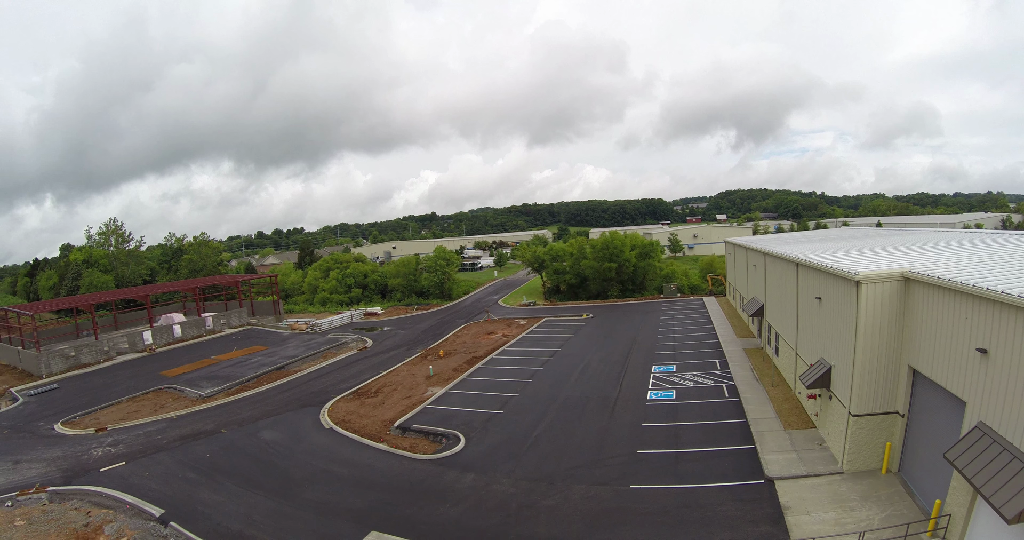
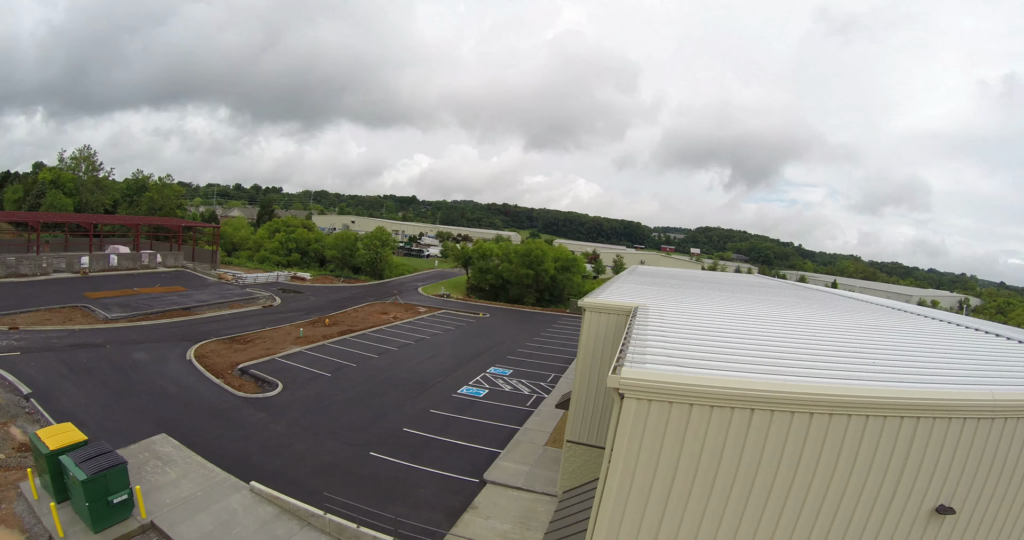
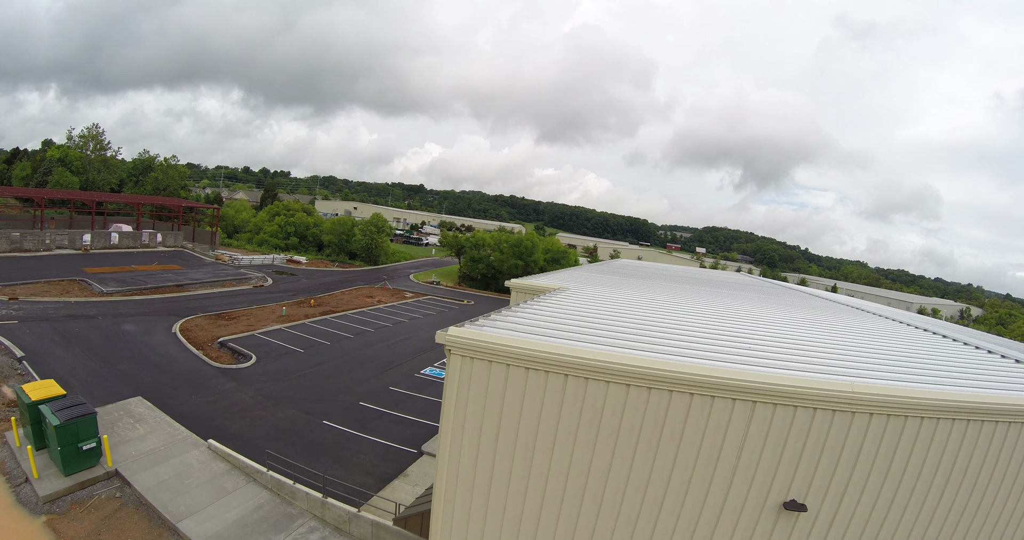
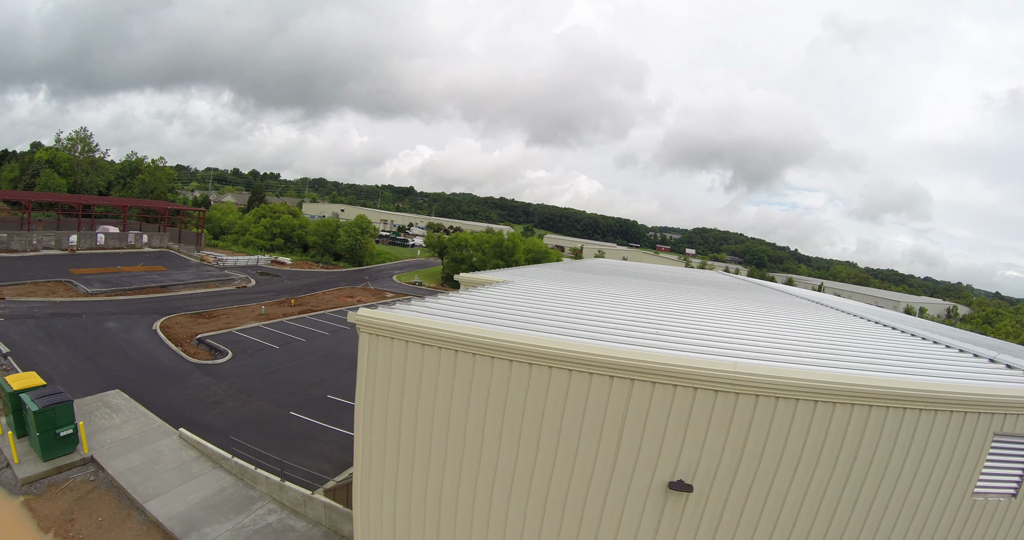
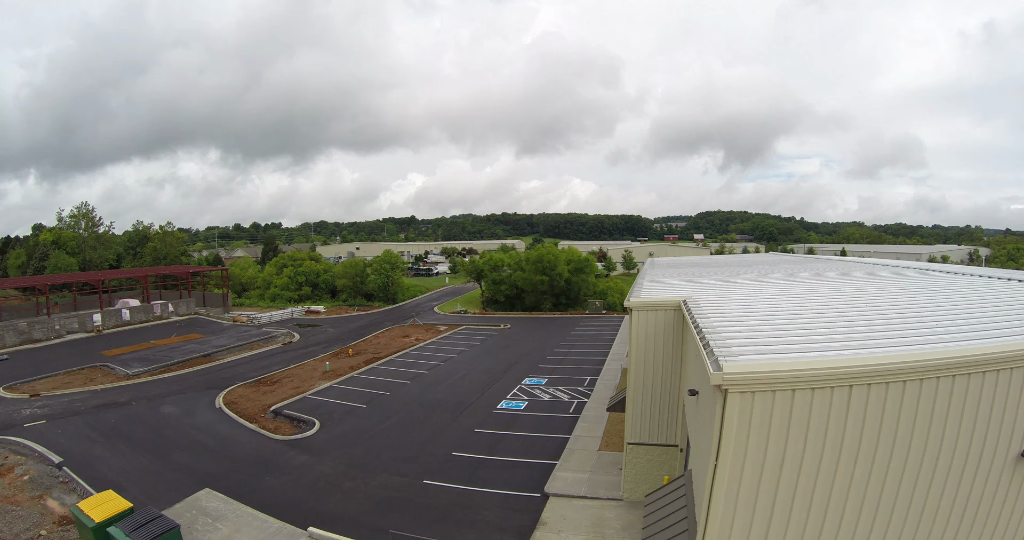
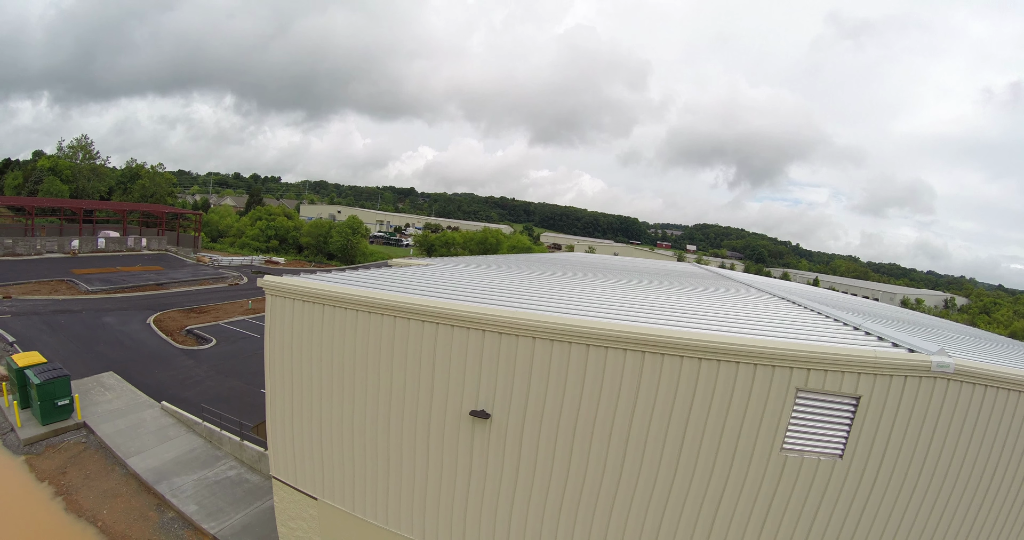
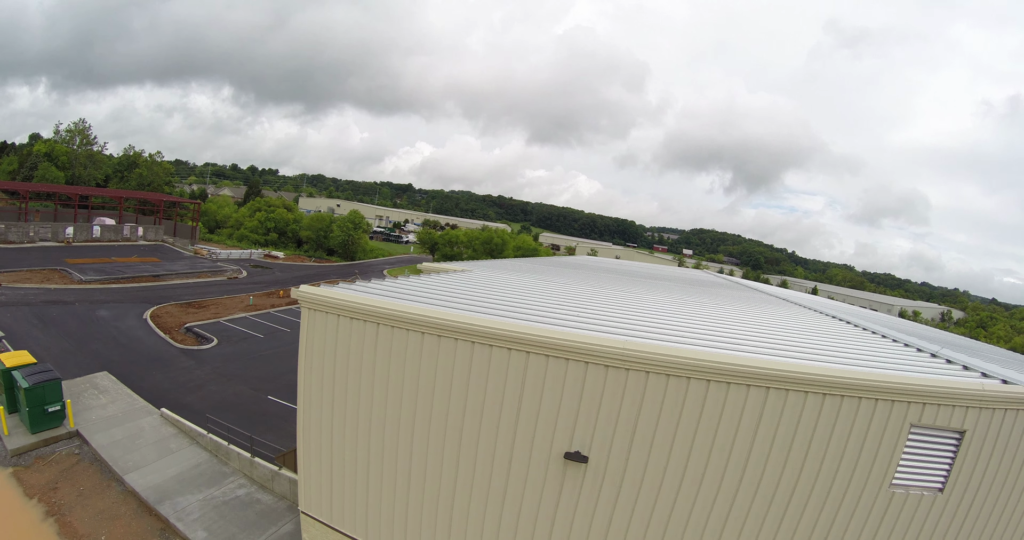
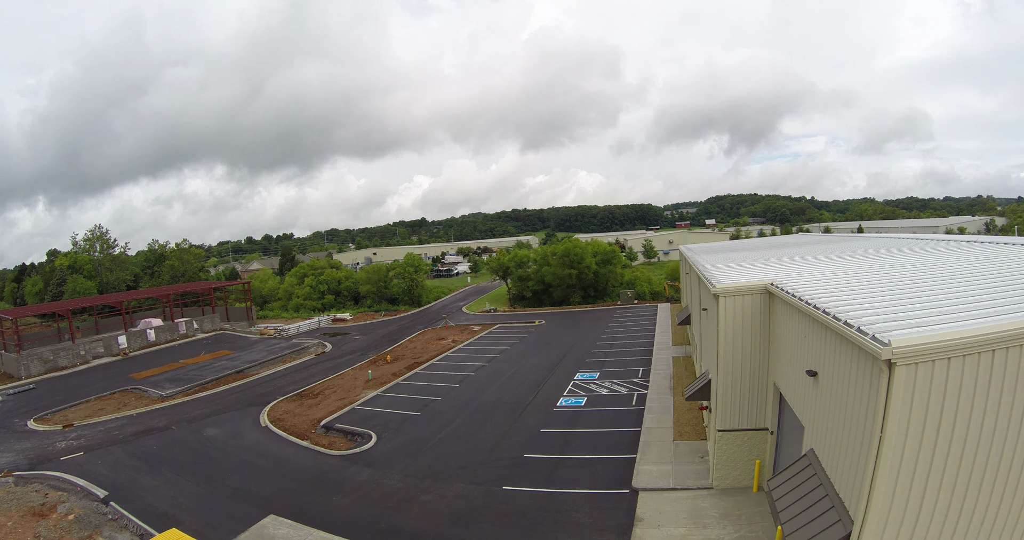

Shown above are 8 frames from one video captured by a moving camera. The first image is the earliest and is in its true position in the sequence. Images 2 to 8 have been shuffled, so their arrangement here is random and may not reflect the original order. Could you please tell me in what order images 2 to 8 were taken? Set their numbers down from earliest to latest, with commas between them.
8, 5, 2, 3, 4, 7, 6
